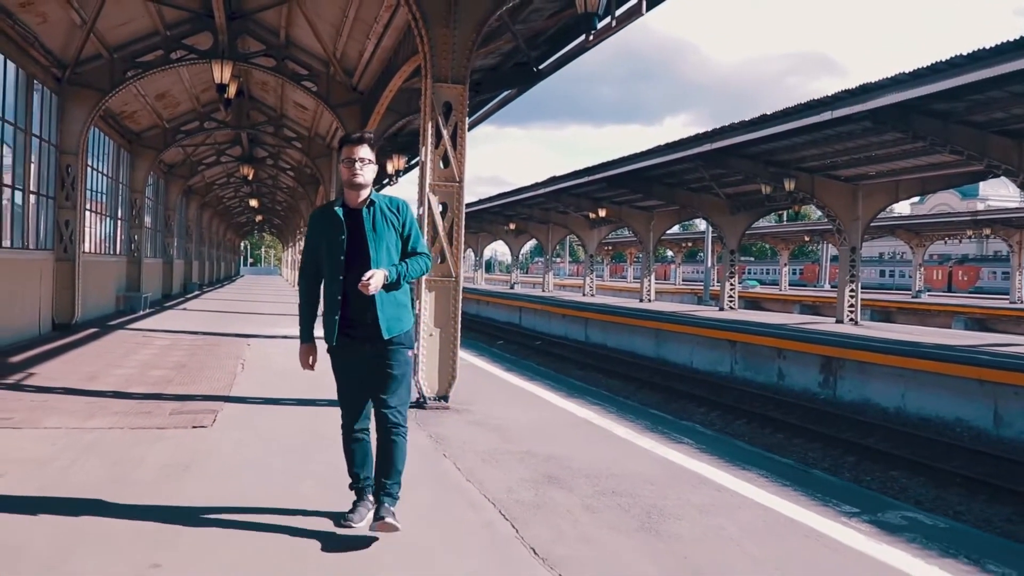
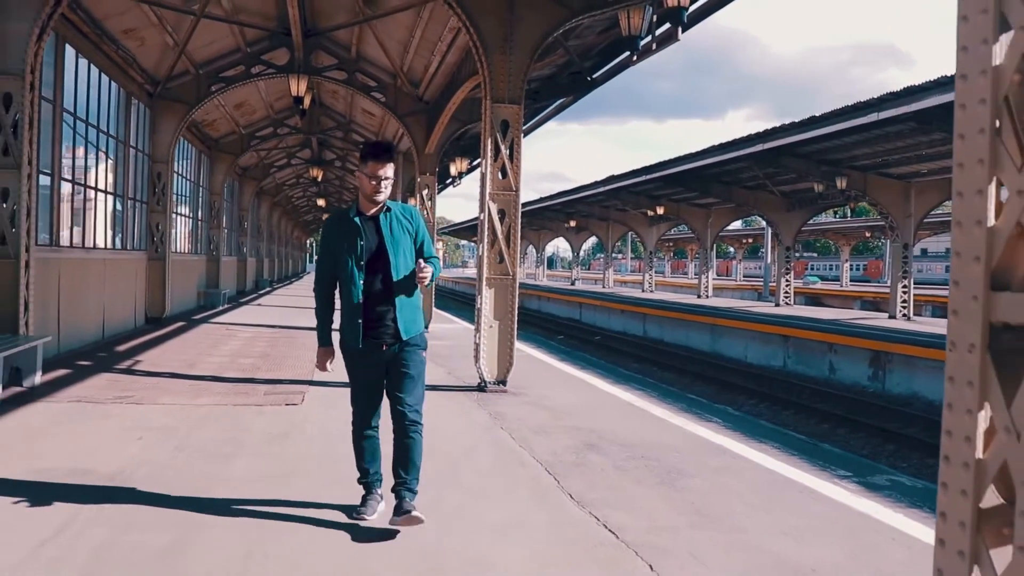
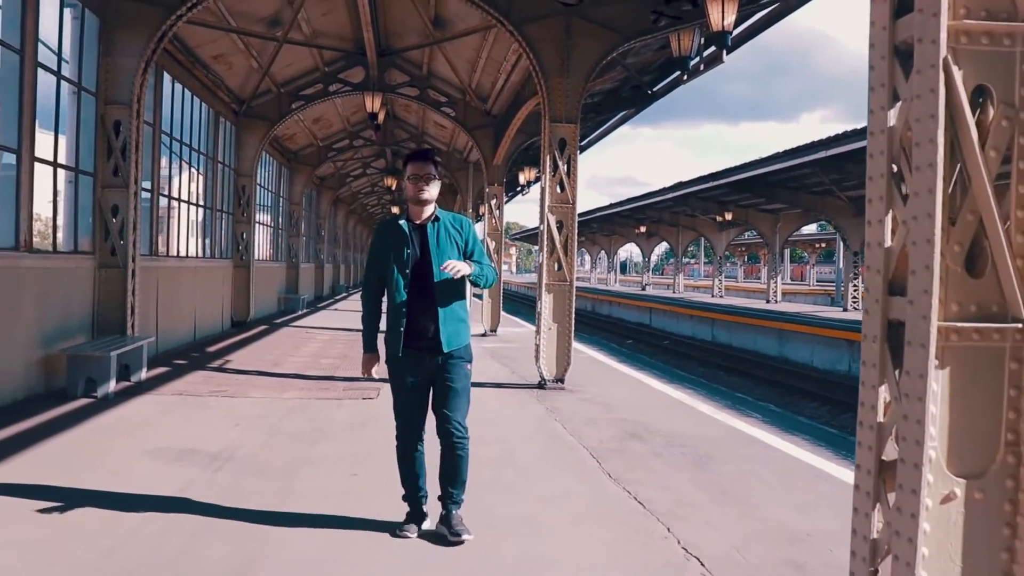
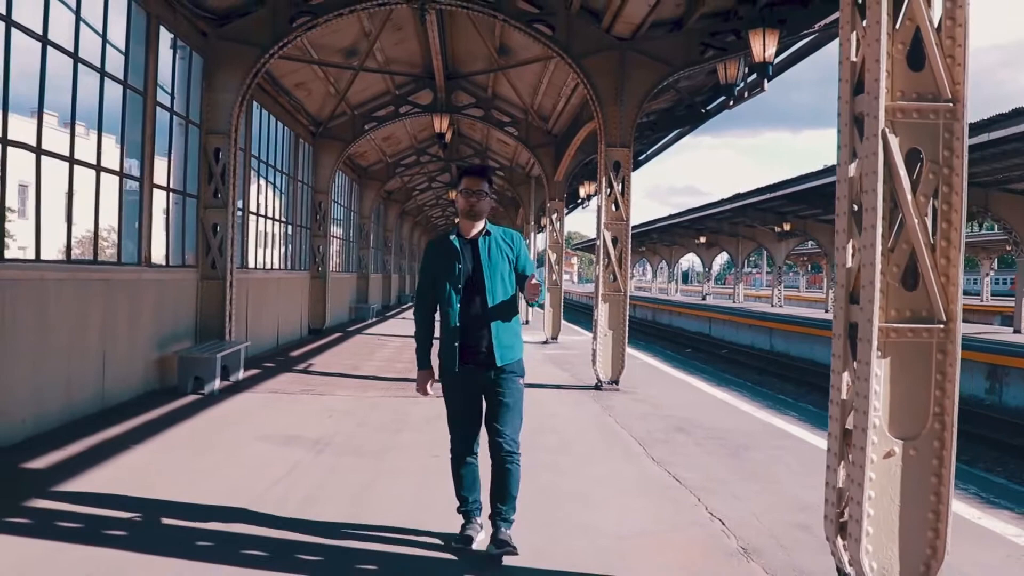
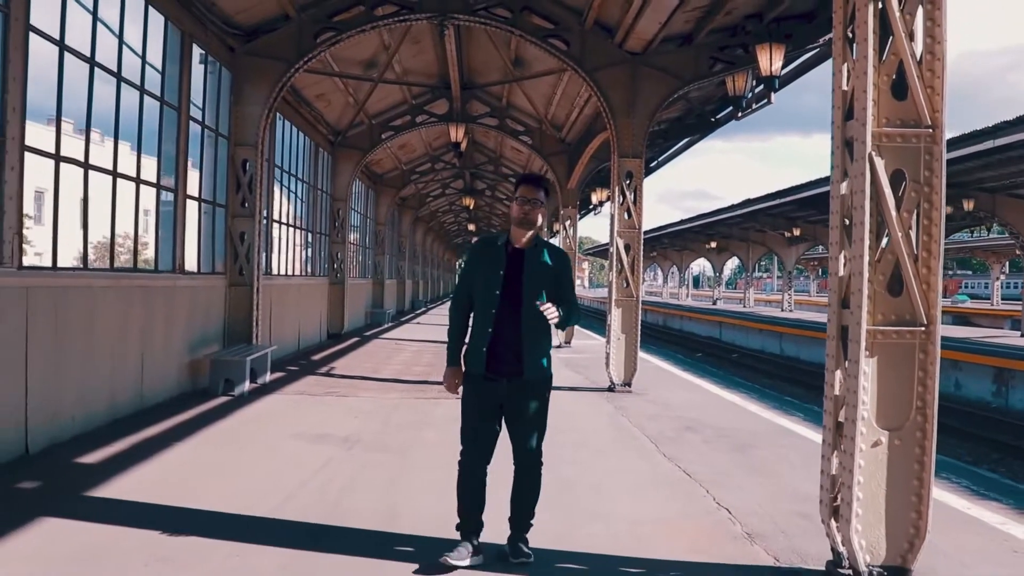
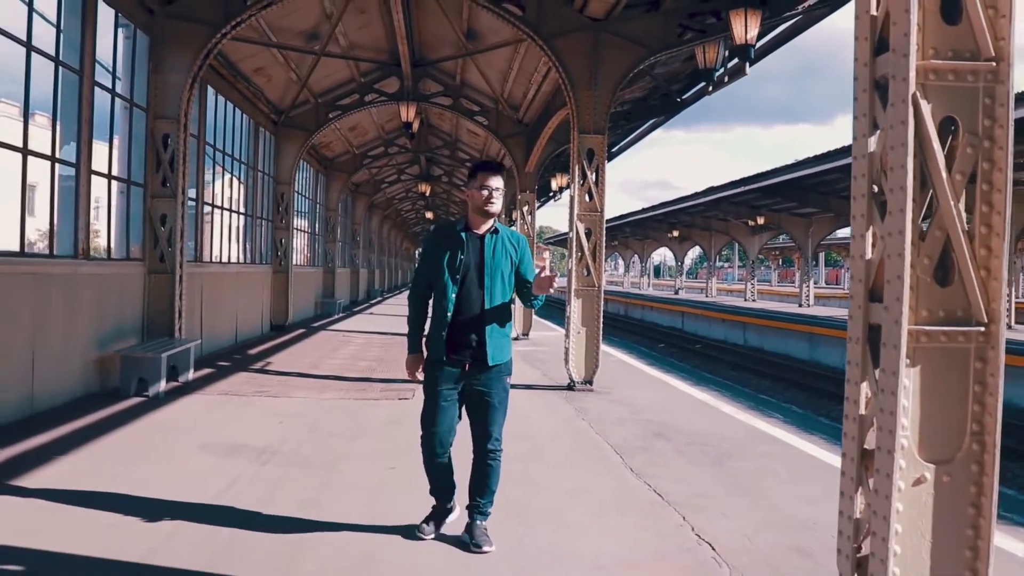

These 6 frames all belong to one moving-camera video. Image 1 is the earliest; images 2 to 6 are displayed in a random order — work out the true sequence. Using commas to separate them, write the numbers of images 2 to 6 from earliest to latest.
2, 3, 6, 4, 5
